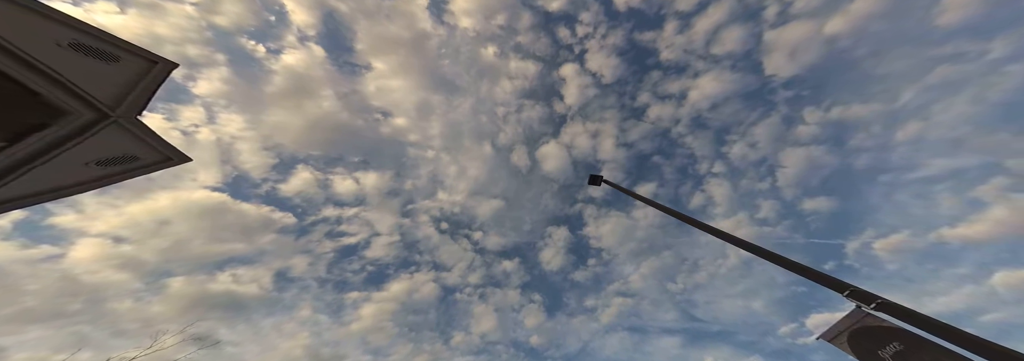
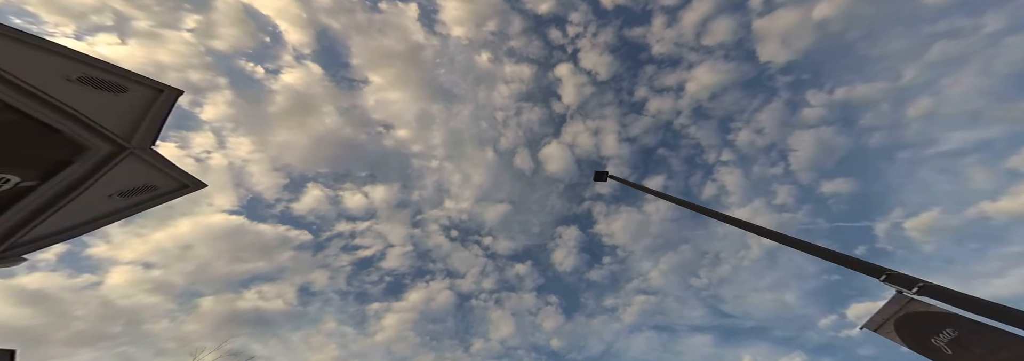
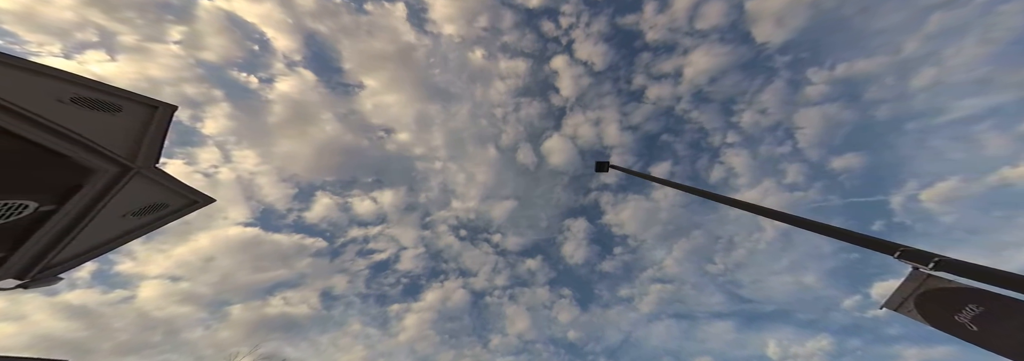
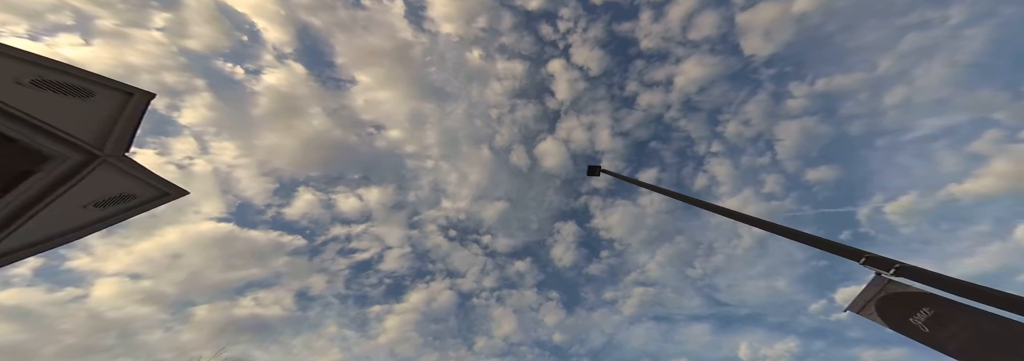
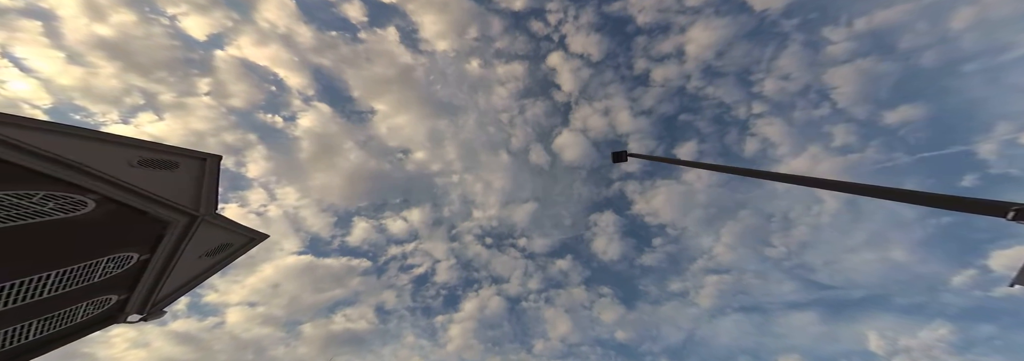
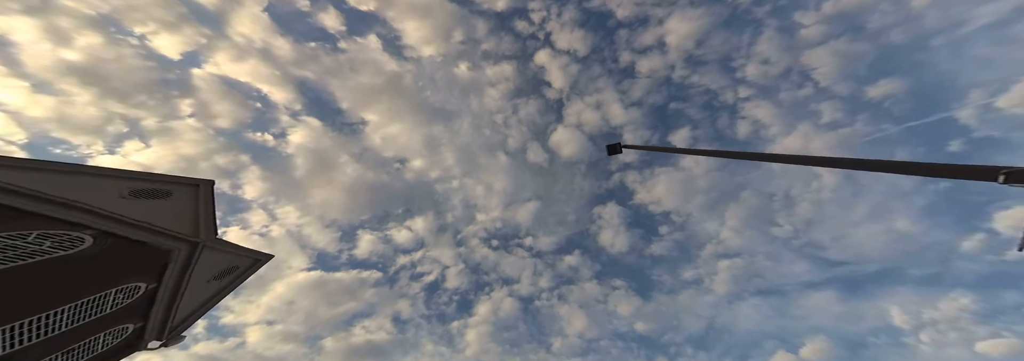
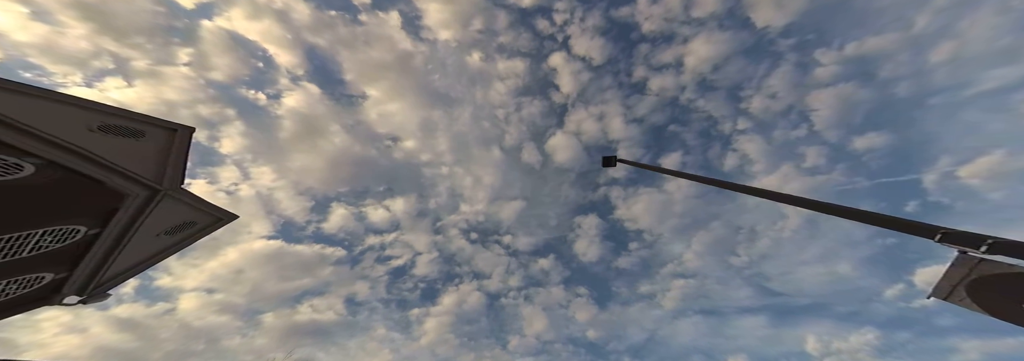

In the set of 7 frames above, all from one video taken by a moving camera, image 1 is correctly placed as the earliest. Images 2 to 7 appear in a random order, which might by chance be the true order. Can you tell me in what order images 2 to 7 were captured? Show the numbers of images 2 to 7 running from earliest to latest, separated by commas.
2, 4, 3, 7, 5, 6
